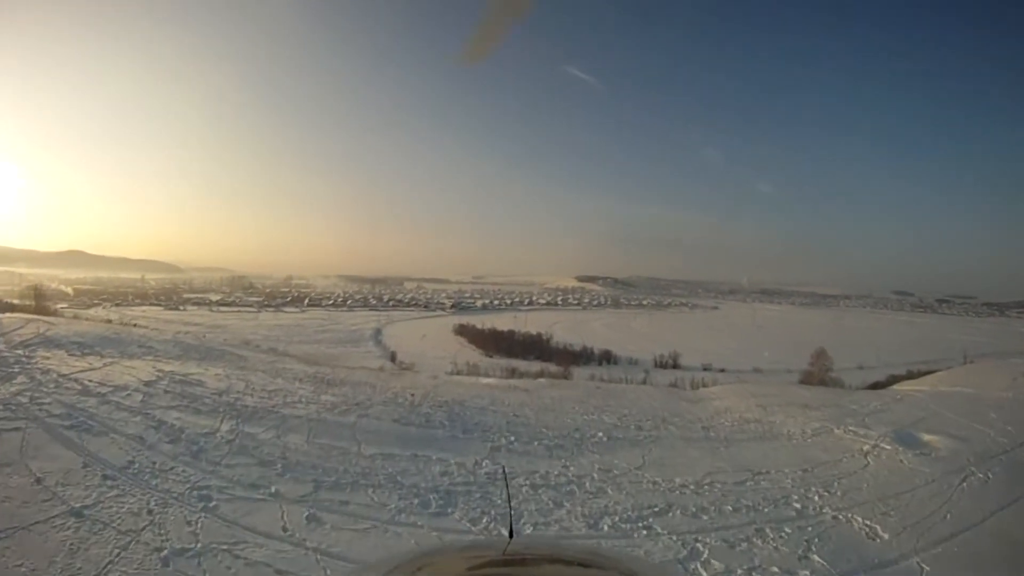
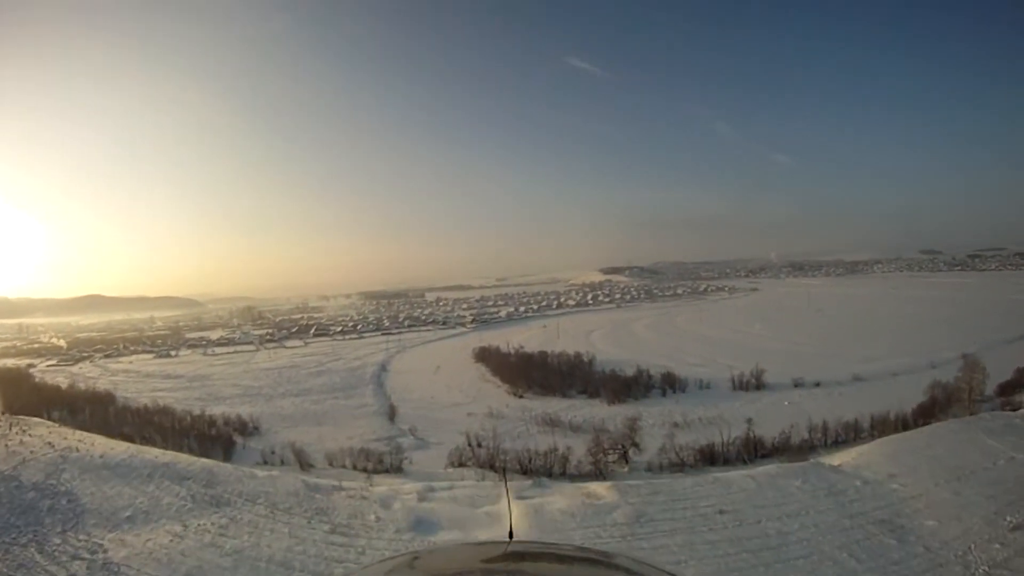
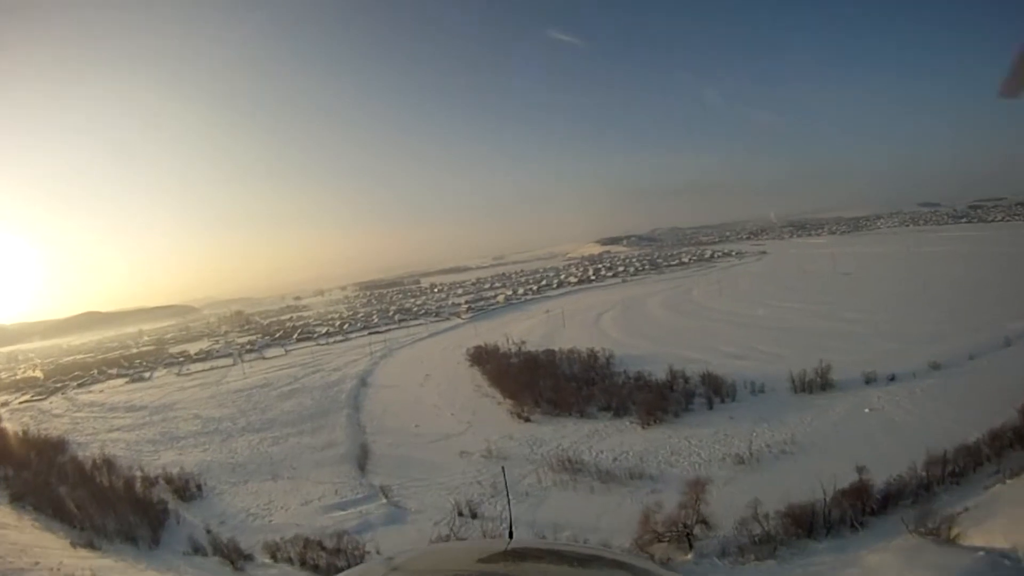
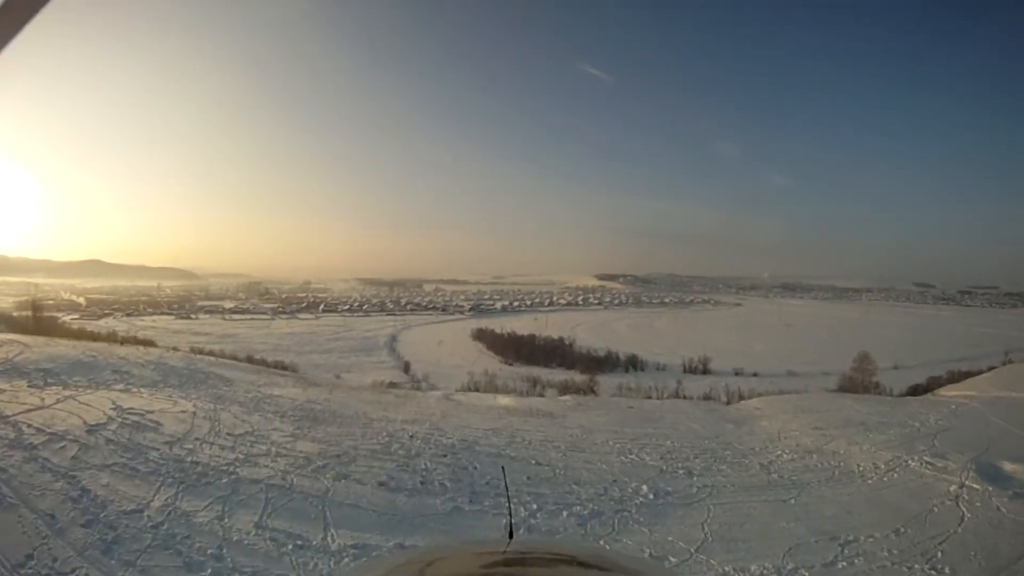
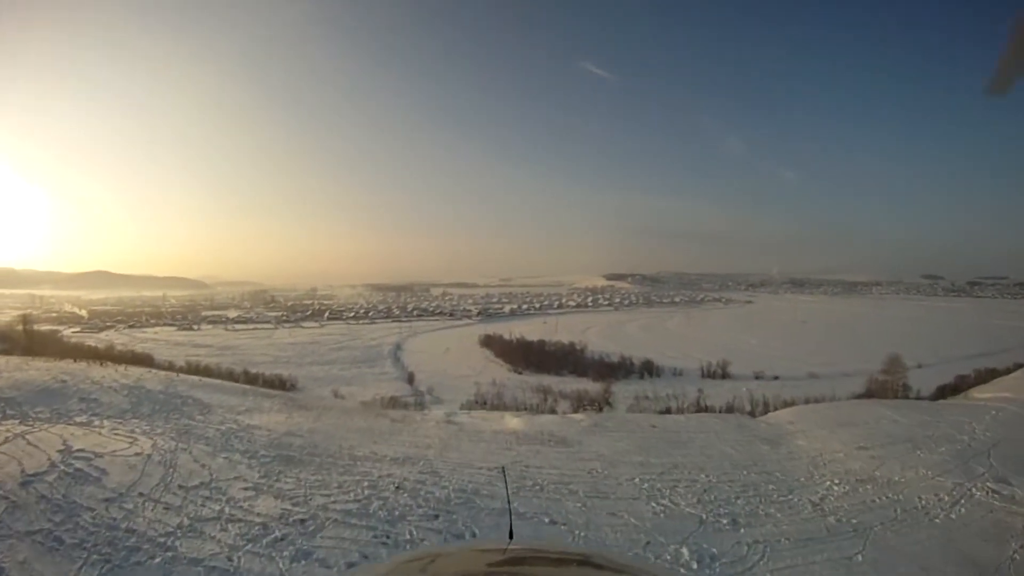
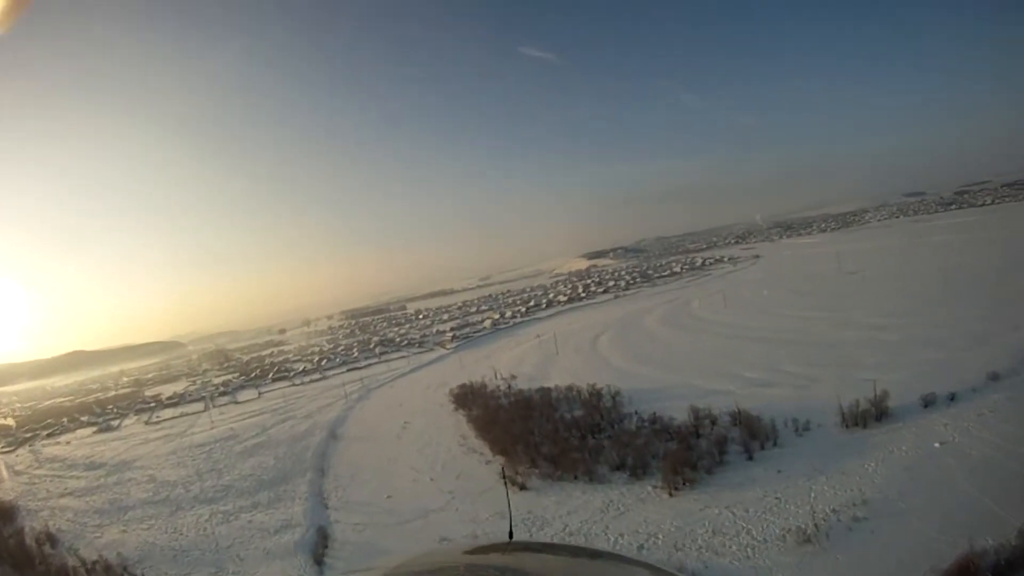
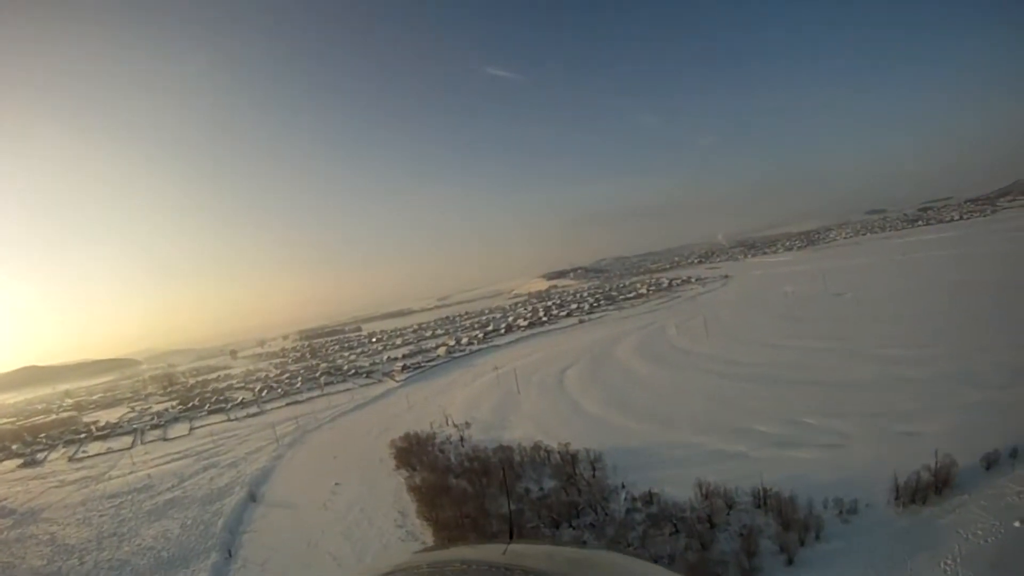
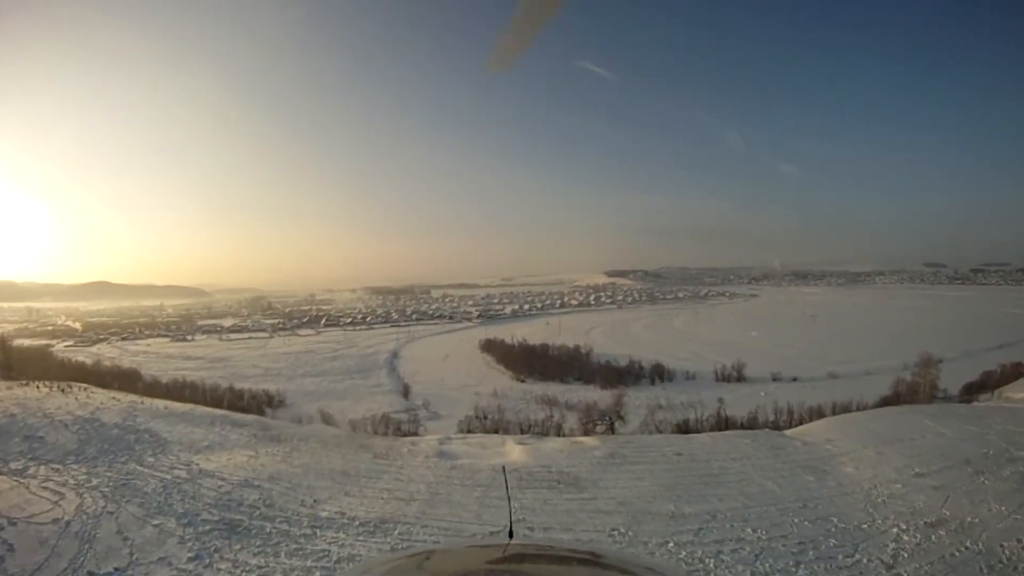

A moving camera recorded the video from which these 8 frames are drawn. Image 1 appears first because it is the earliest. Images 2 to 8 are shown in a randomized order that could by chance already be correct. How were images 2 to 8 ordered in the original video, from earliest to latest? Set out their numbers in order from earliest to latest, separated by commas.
4, 5, 8, 2, 3, 6, 7
